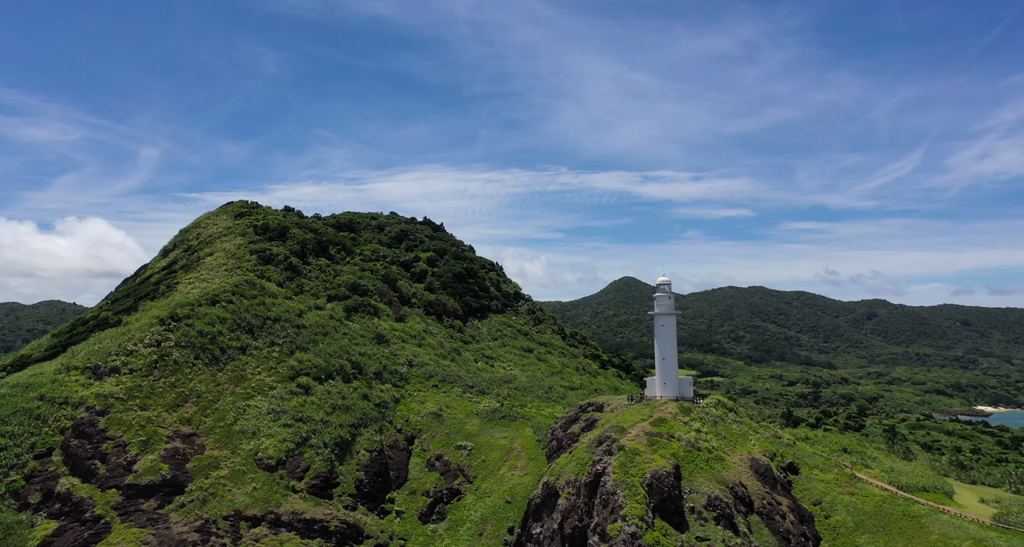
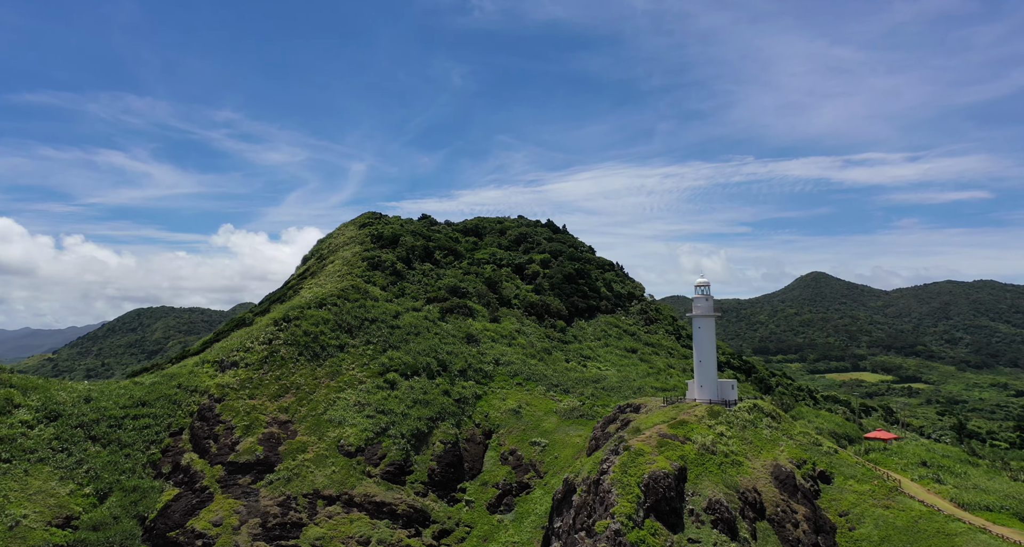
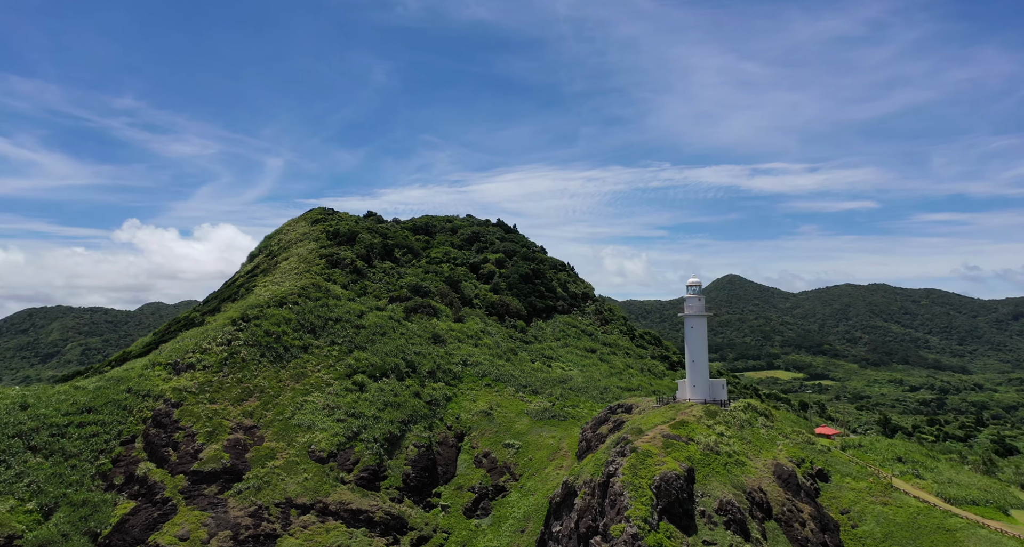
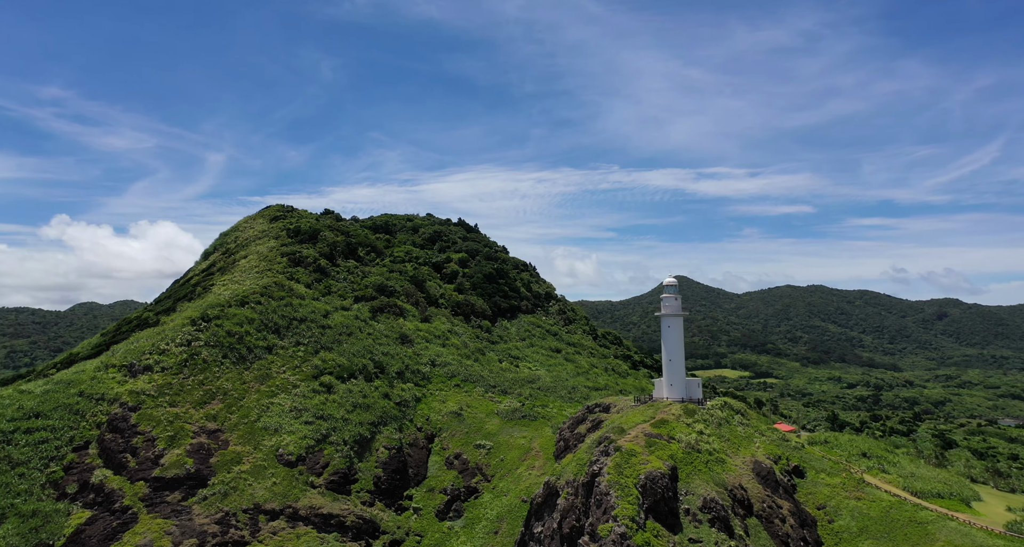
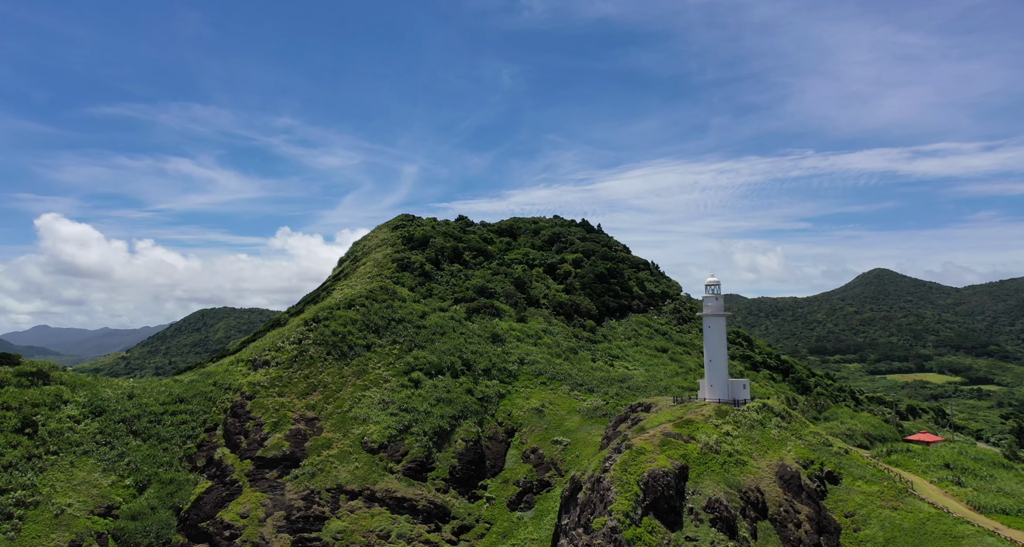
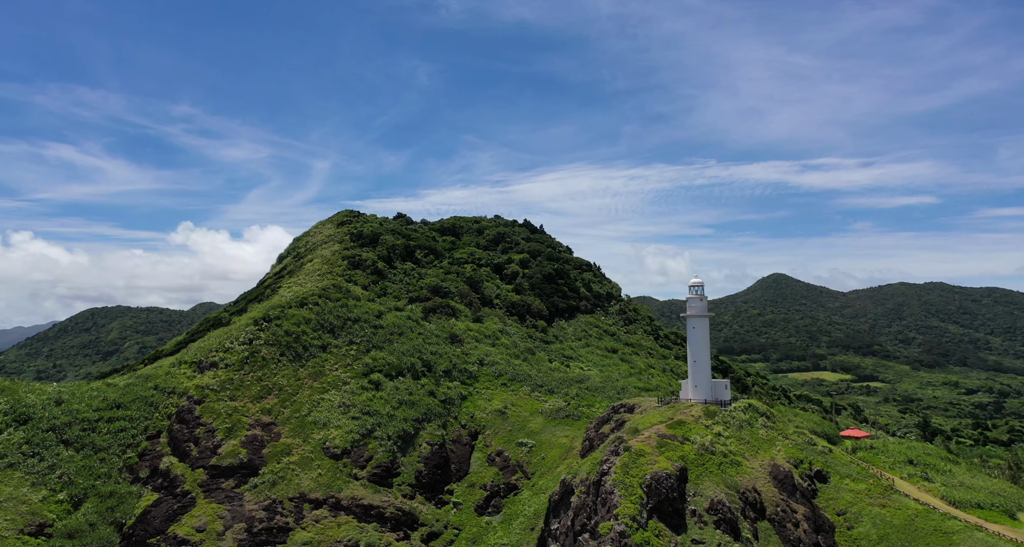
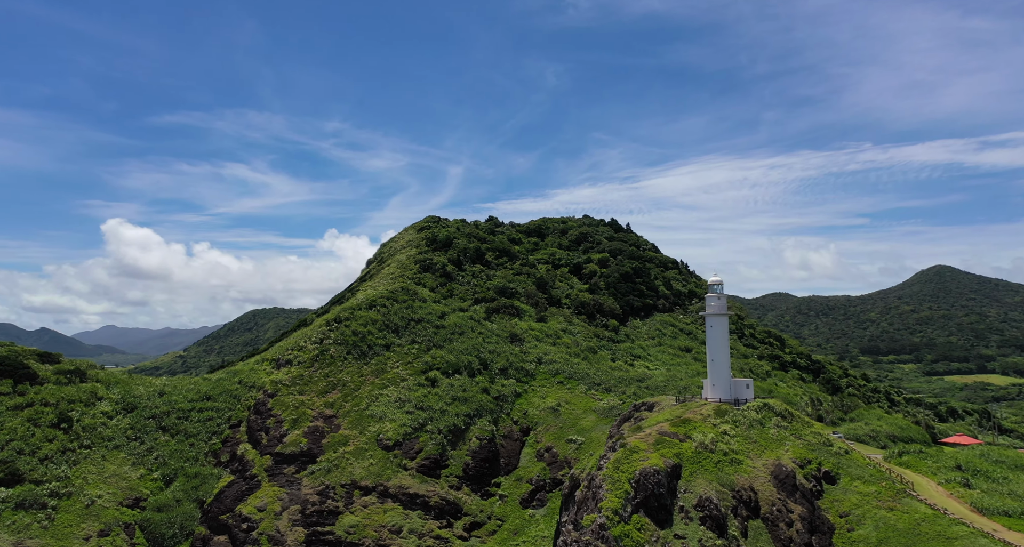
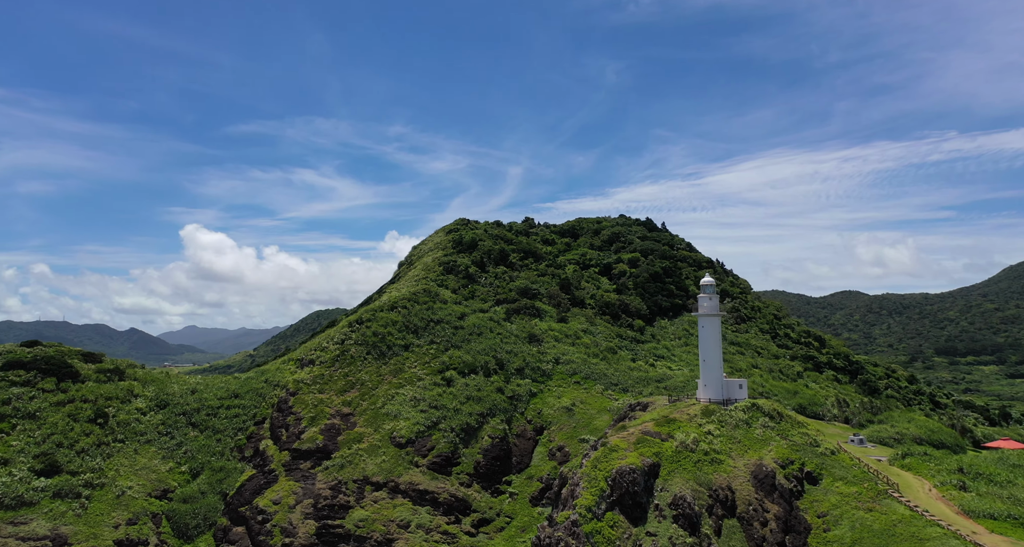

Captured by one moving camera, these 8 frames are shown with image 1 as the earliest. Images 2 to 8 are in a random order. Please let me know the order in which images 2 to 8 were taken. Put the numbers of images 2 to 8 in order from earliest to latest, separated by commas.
4, 3, 6, 2, 5, 7, 8
